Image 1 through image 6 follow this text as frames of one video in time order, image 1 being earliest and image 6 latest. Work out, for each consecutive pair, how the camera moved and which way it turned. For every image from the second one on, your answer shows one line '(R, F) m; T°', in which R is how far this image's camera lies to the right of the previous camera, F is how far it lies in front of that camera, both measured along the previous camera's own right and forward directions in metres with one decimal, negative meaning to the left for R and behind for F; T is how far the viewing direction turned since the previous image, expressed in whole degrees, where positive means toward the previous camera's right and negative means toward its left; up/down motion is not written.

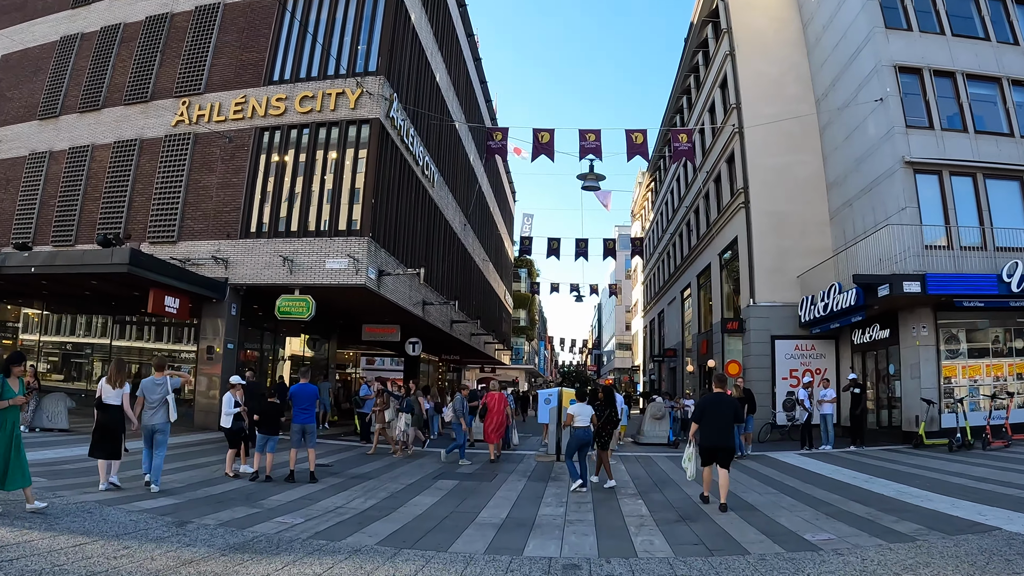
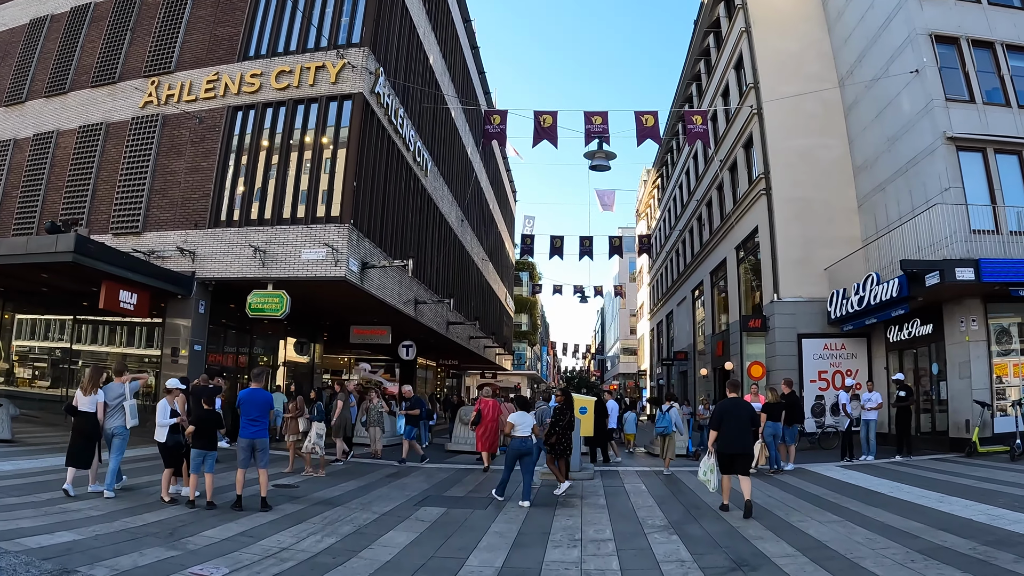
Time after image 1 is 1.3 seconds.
(+0.1, +1.8) m; 0°
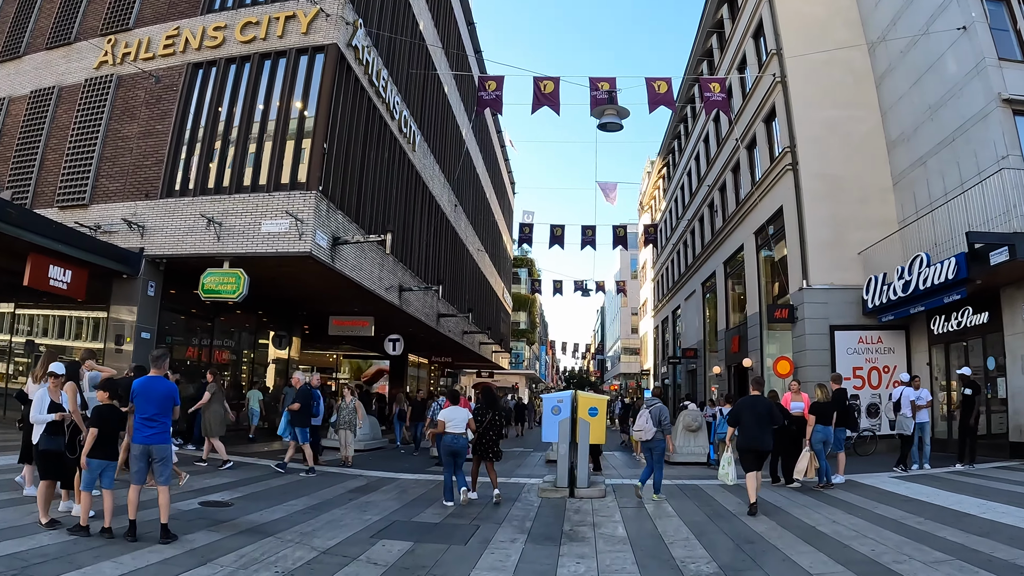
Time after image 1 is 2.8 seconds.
(+0.1, +2.0) m; 0°
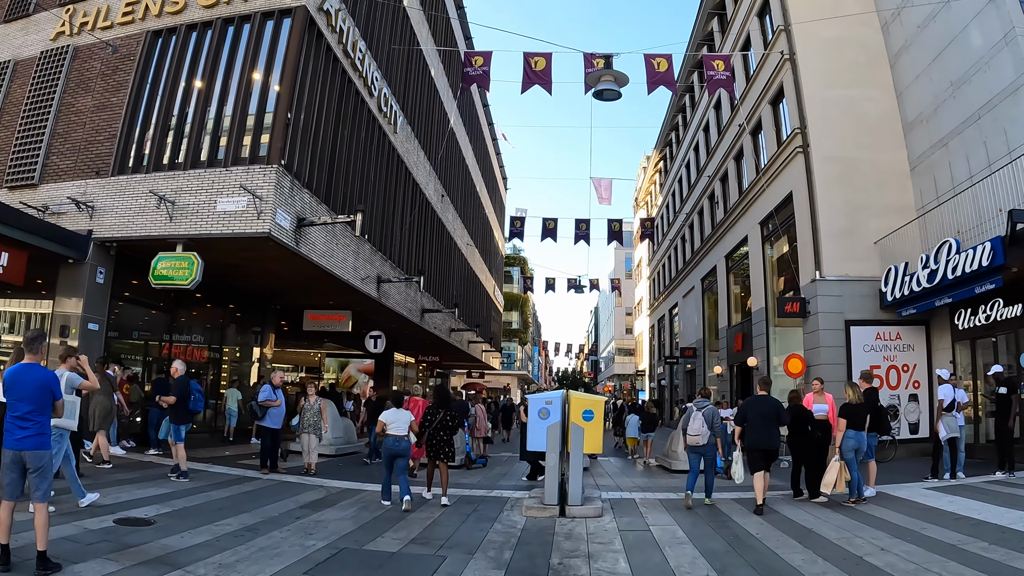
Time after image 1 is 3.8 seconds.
(+0.1, +1.2) m; +1°
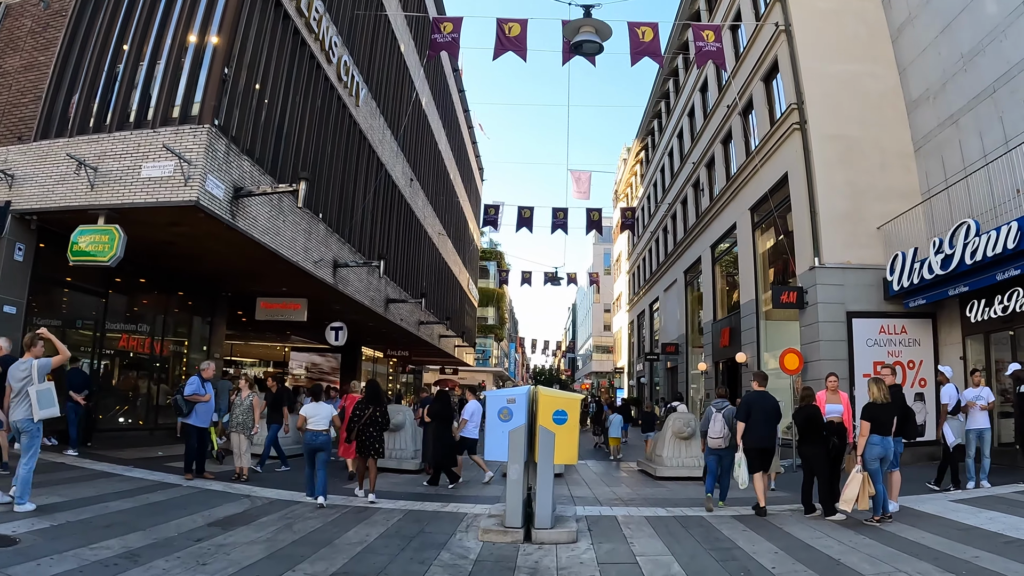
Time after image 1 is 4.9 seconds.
(+0.2, +1.3) m; +2°
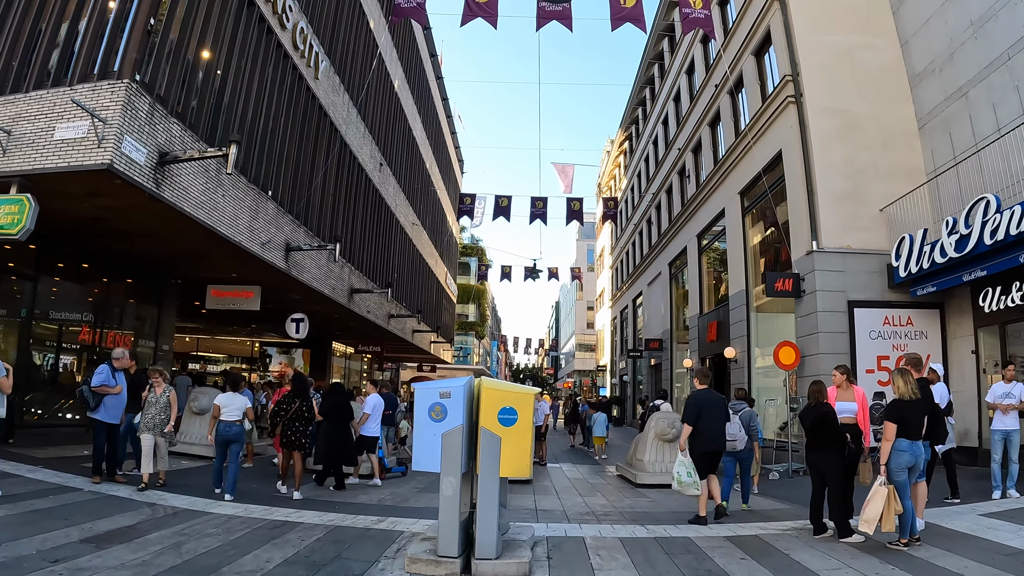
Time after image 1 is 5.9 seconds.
(+0.3, +1.2) m; +1°
